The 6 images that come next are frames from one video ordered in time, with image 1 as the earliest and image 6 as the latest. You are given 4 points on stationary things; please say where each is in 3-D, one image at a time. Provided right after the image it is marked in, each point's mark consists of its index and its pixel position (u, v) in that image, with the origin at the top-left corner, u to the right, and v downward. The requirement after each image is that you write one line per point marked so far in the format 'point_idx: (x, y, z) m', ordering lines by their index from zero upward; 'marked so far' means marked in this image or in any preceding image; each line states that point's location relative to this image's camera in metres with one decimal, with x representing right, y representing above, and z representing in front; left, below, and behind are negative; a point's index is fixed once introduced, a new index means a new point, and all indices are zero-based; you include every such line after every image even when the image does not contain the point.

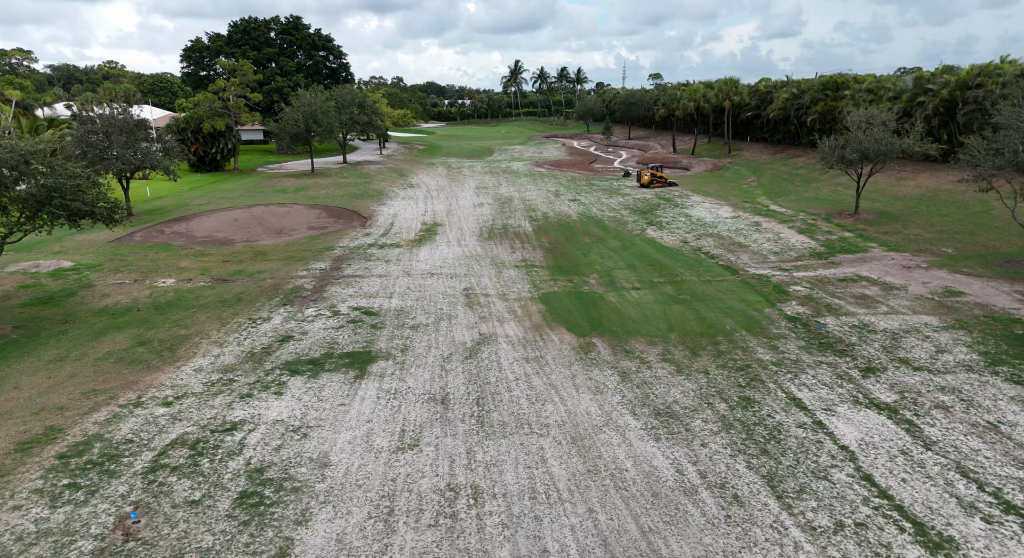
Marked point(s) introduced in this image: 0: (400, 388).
0: (-2.5, -2.4, +13.8) m
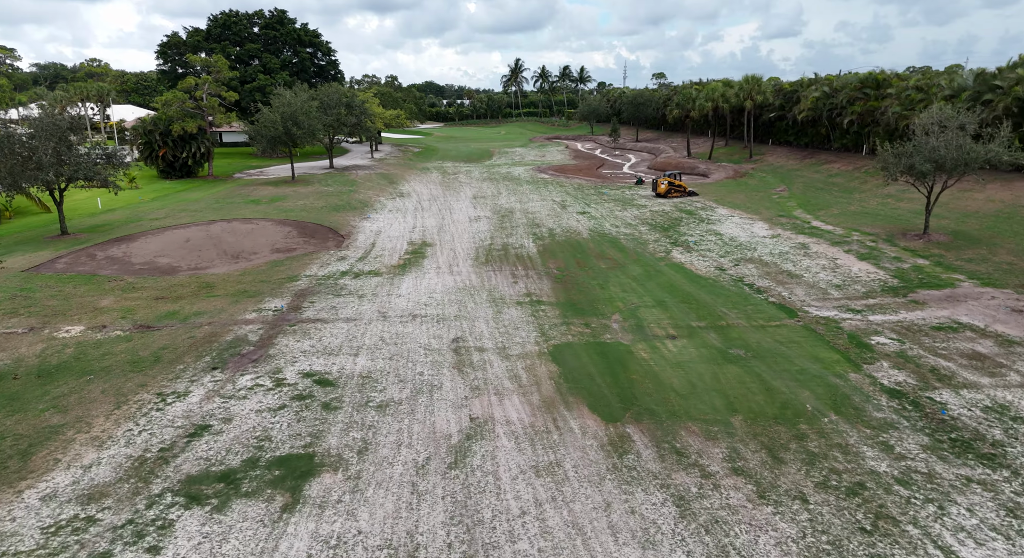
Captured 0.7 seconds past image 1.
0: (-2.4, -3.7, +9.1) m
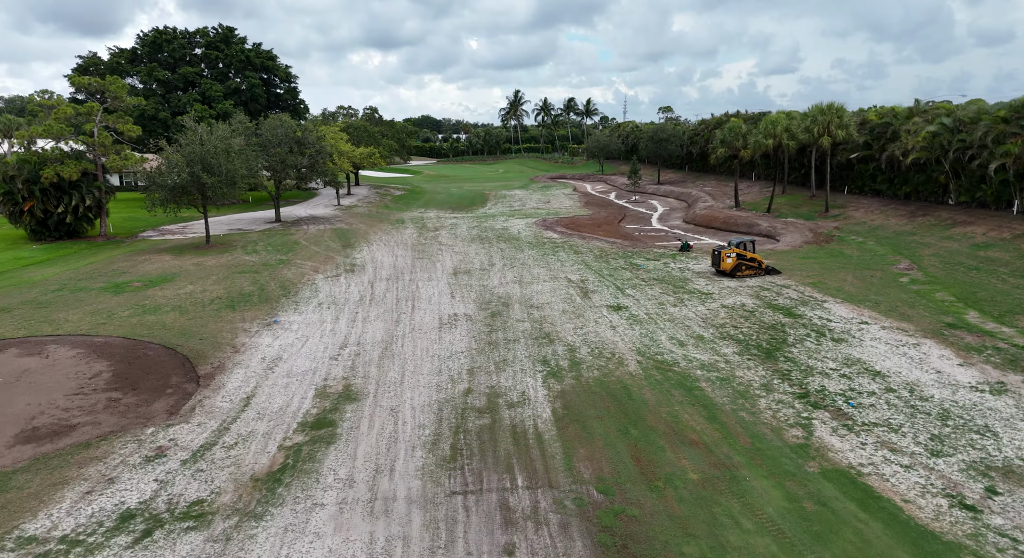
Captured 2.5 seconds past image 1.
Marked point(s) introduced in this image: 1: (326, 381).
0: (-2.6, -7.3, -4.3) m
1: (-5.0, -2.7, +16.9) m
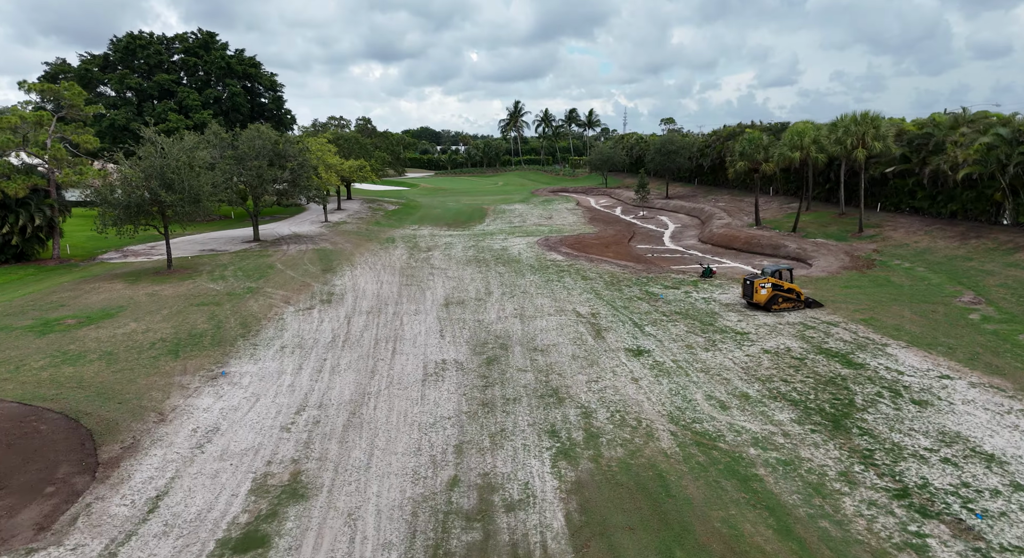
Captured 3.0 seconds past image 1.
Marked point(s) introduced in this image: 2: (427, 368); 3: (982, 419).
0: (-2.6, -8.0, -8.3) m
1: (-5.0, -3.8, +12.9) m
2: (-2.5, -2.7, +18.7) m
3: (+11.0, -3.1, +14.5) m
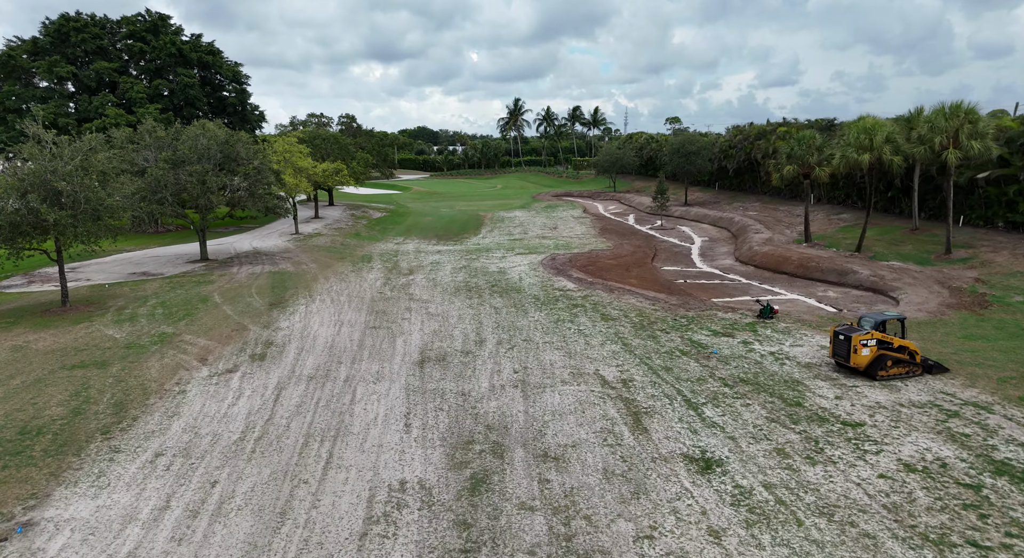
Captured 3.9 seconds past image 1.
0: (-2.6, -9.5, -15.4) m
1: (-5.0, -5.3, +5.8) m
2: (-2.6, -4.2, +11.6) m
3: (+11.0, -4.6, +7.3) m
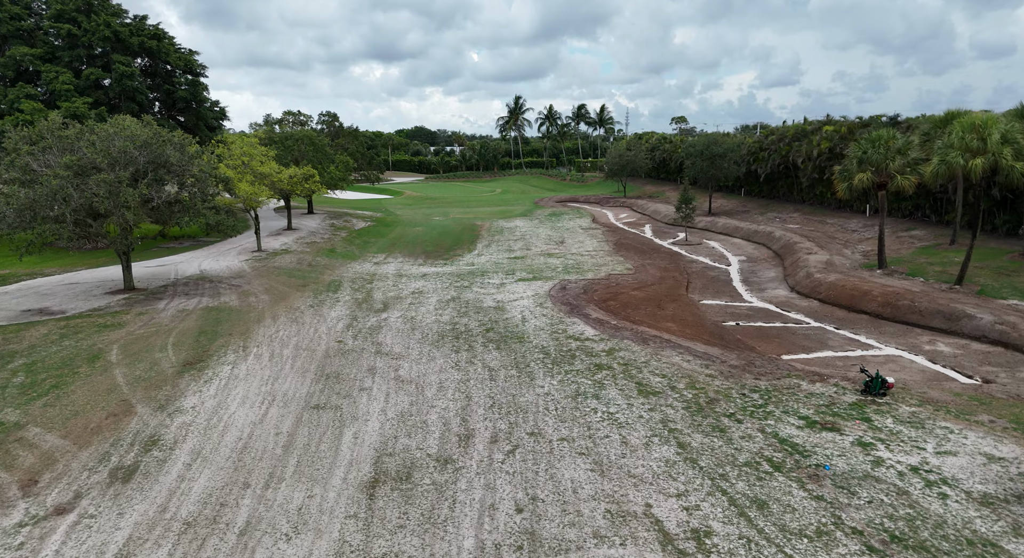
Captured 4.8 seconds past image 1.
0: (-2.6, -11.0, -22.4) m
1: (-5.0, -6.9, -1.2) m
2: (-2.5, -5.7, +4.6) m
3: (+11.0, -6.2, +0.4) m
